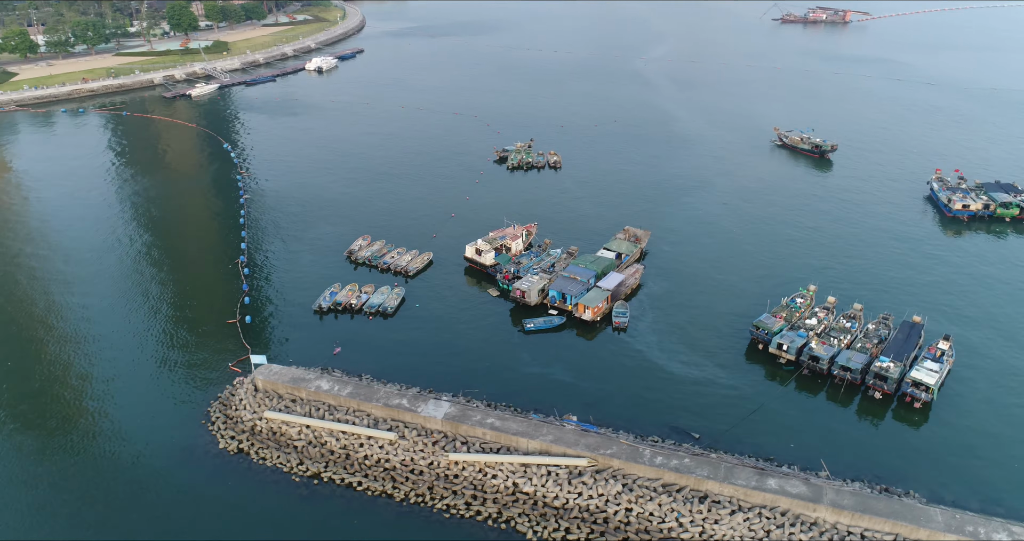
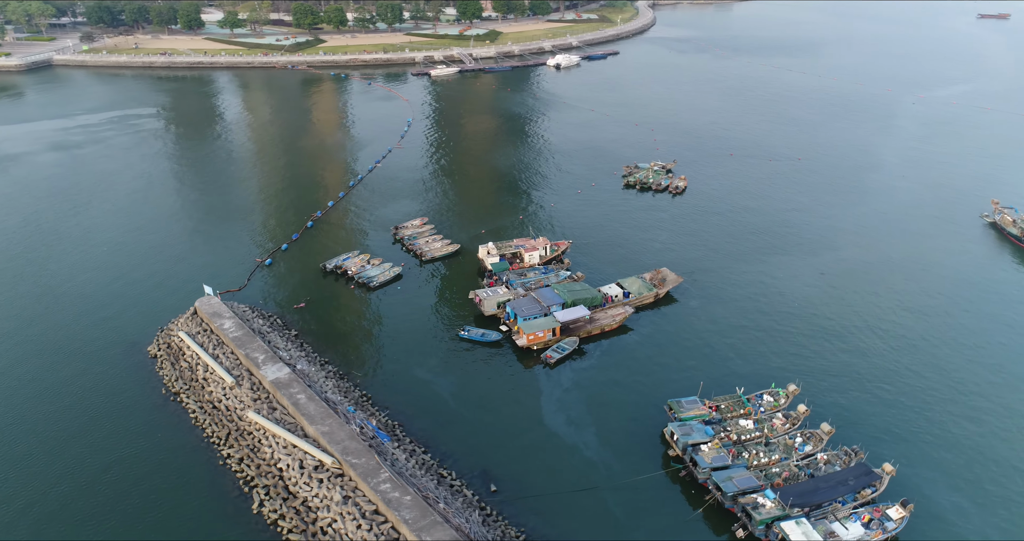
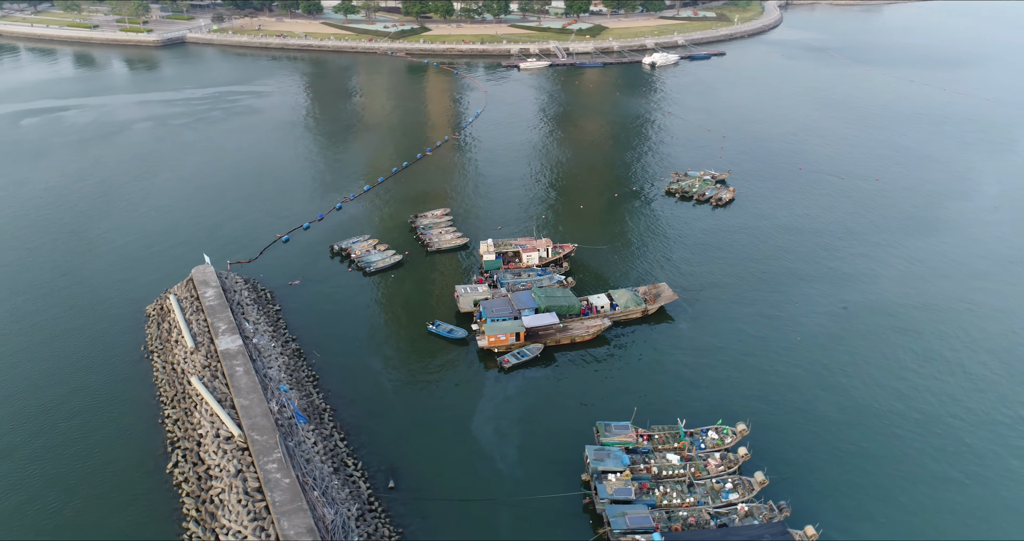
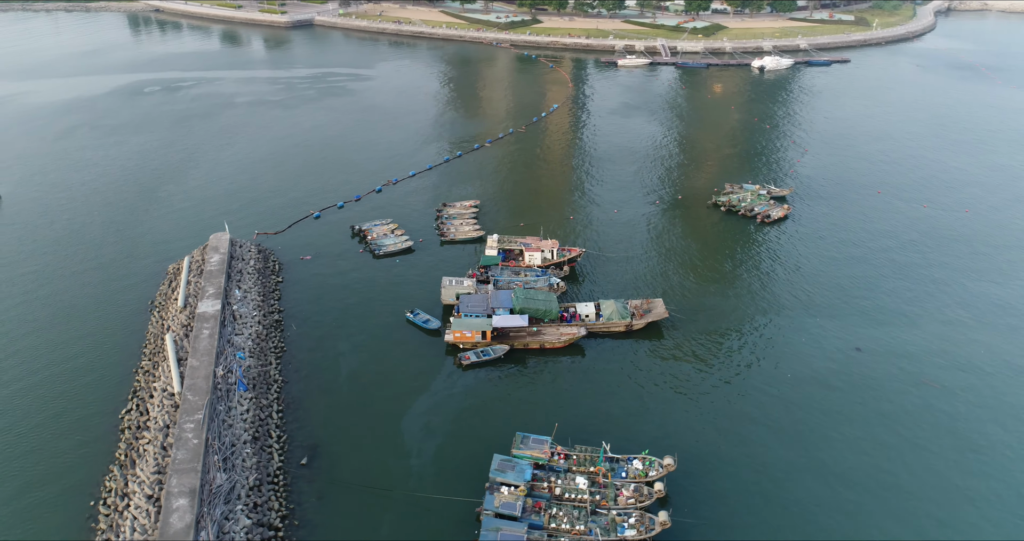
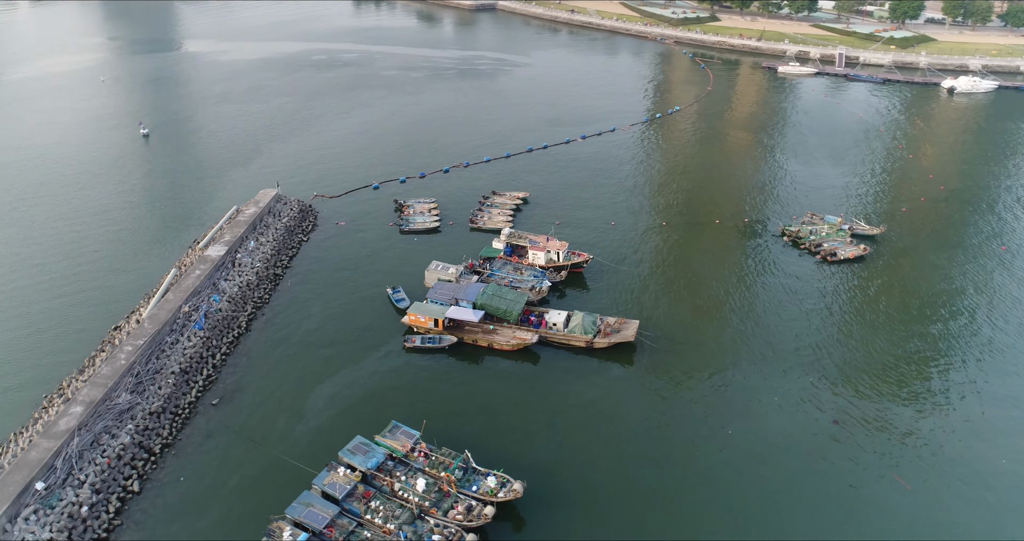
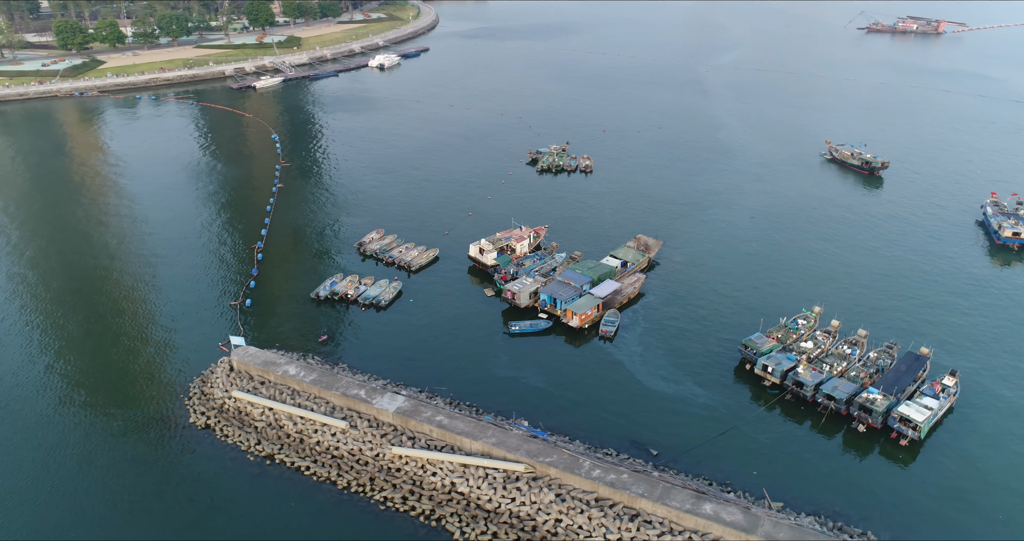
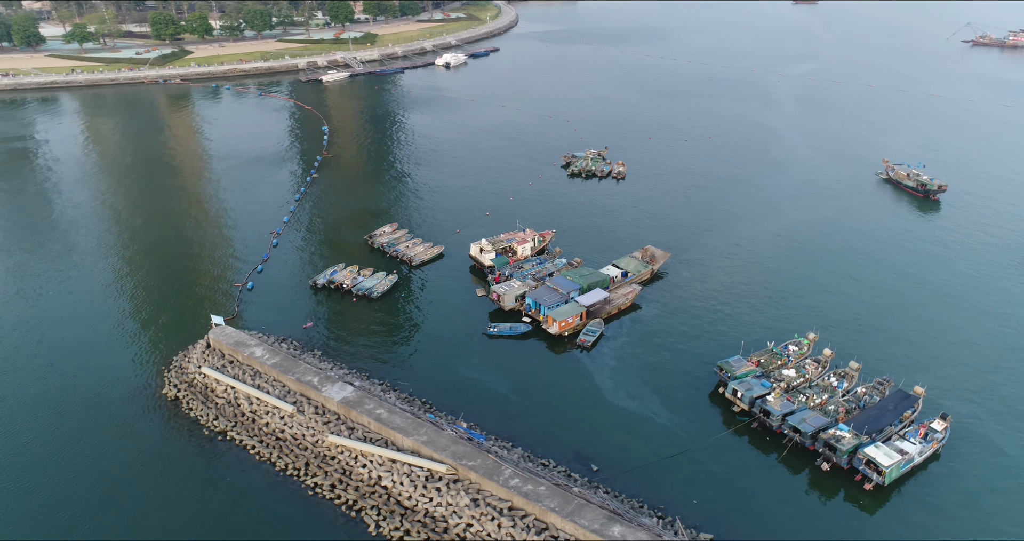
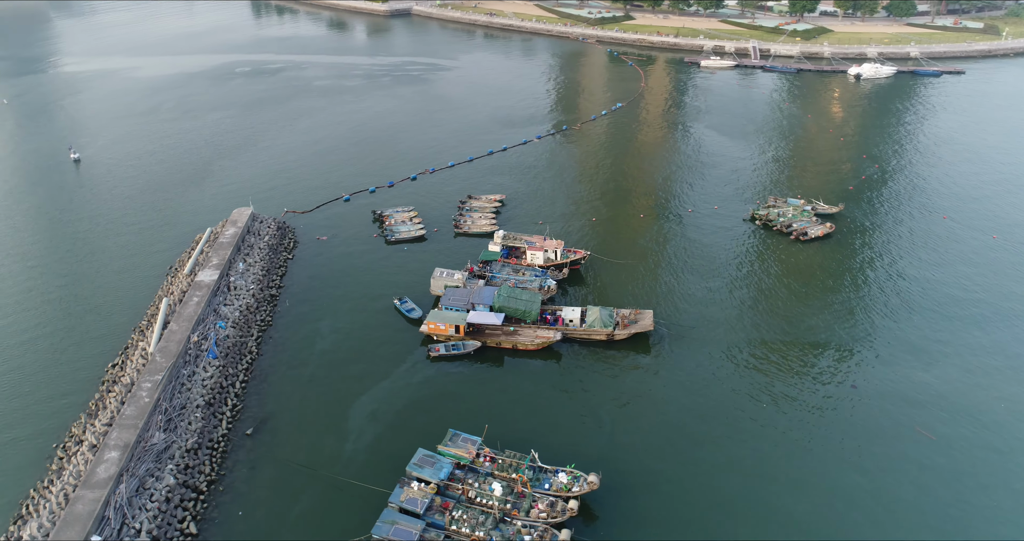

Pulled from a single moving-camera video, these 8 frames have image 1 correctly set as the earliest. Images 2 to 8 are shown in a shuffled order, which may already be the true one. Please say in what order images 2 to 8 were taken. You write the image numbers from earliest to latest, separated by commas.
6, 7, 2, 3, 4, 8, 5
